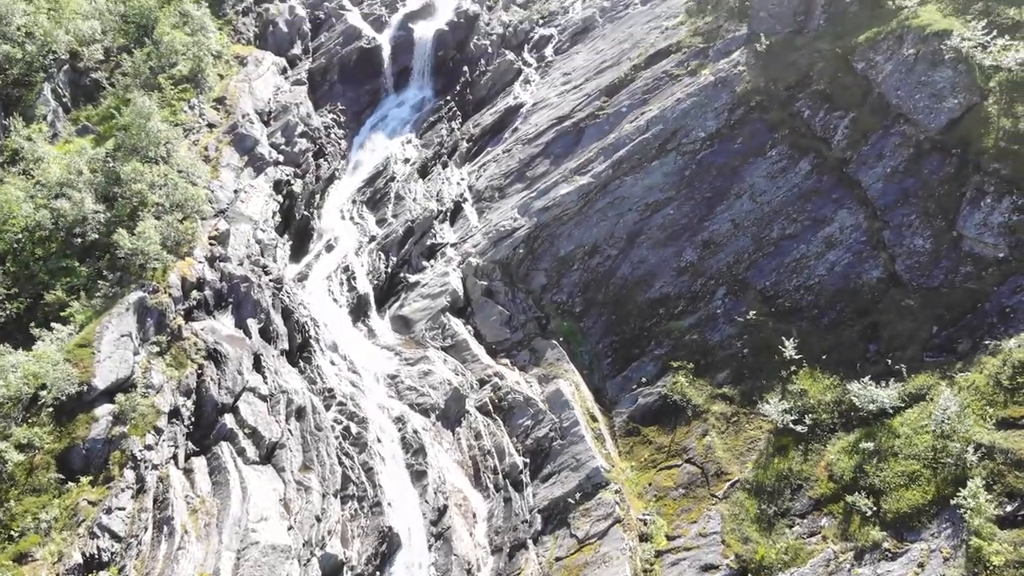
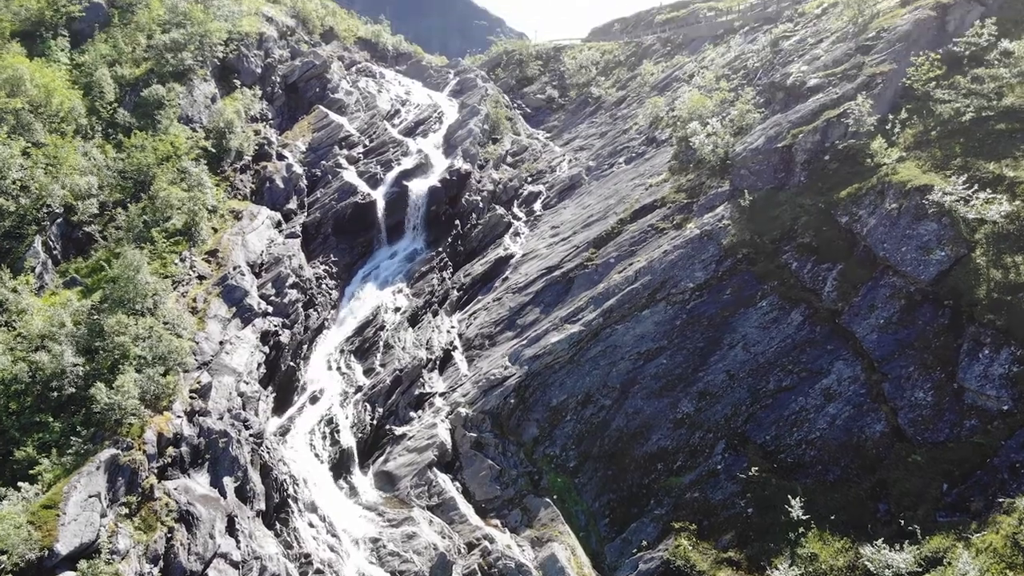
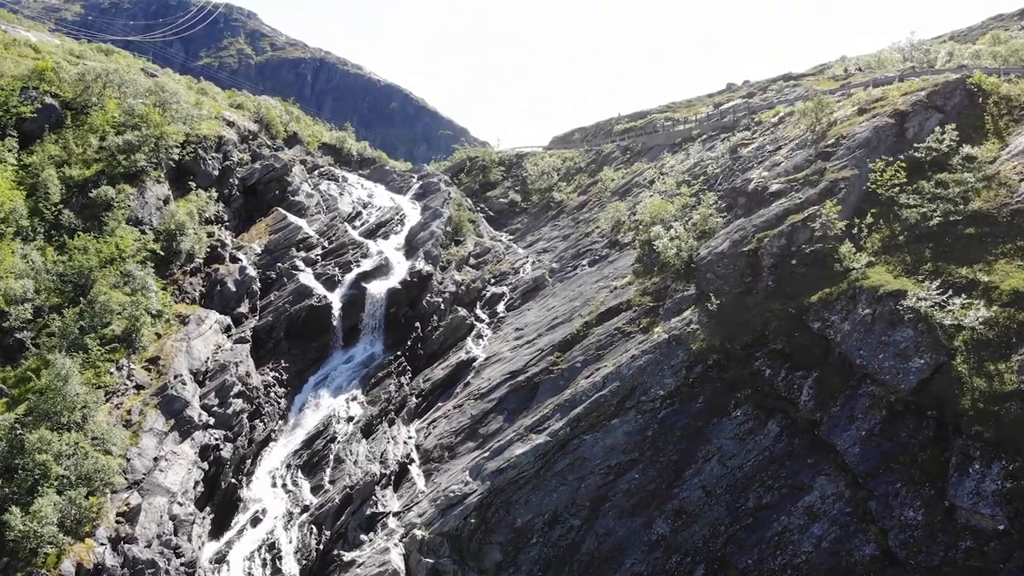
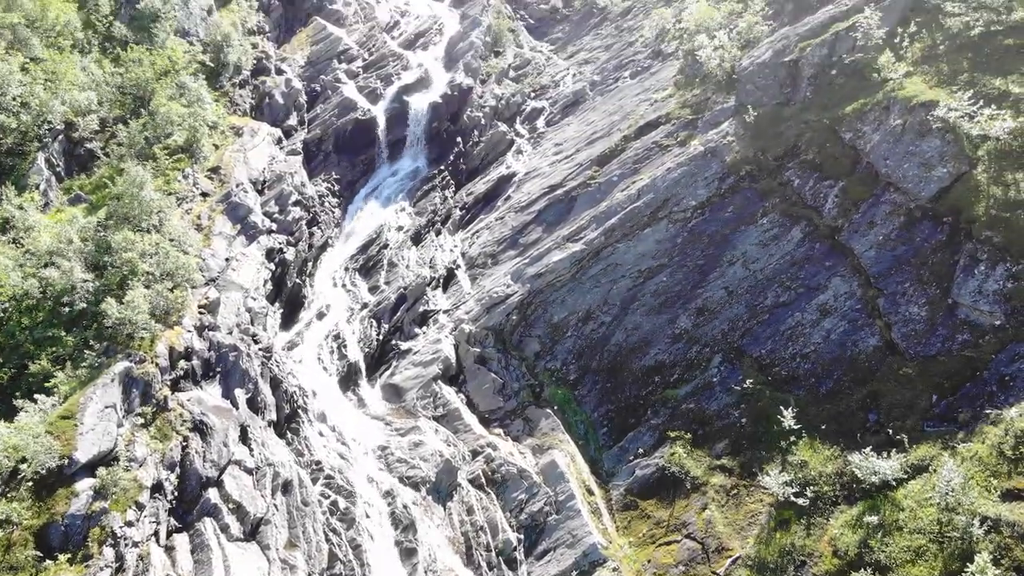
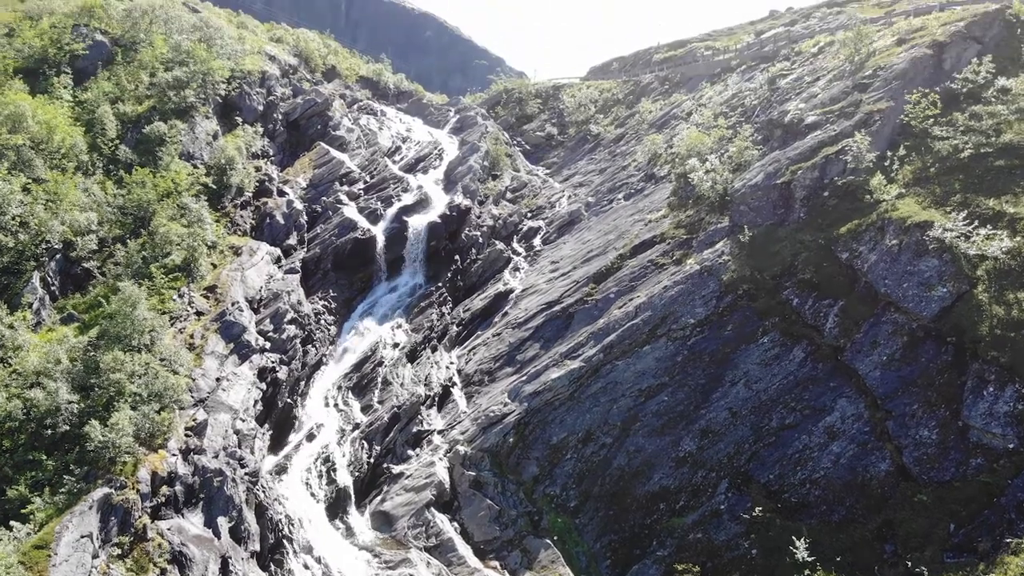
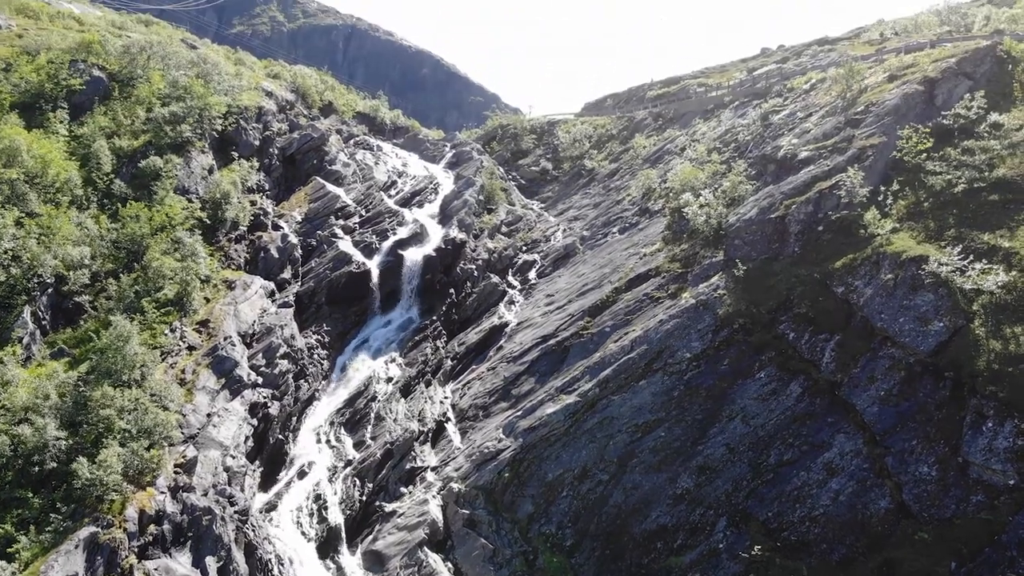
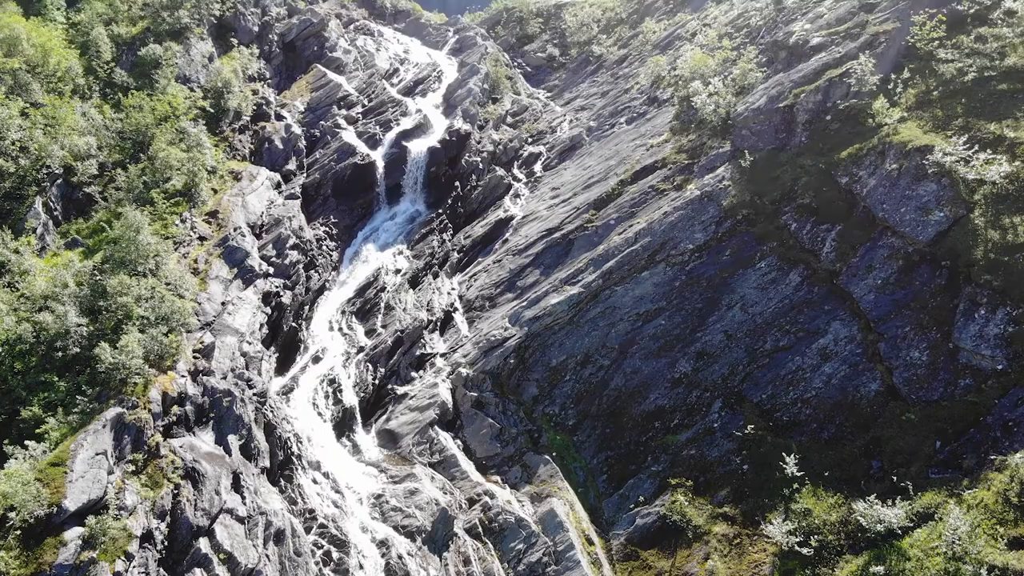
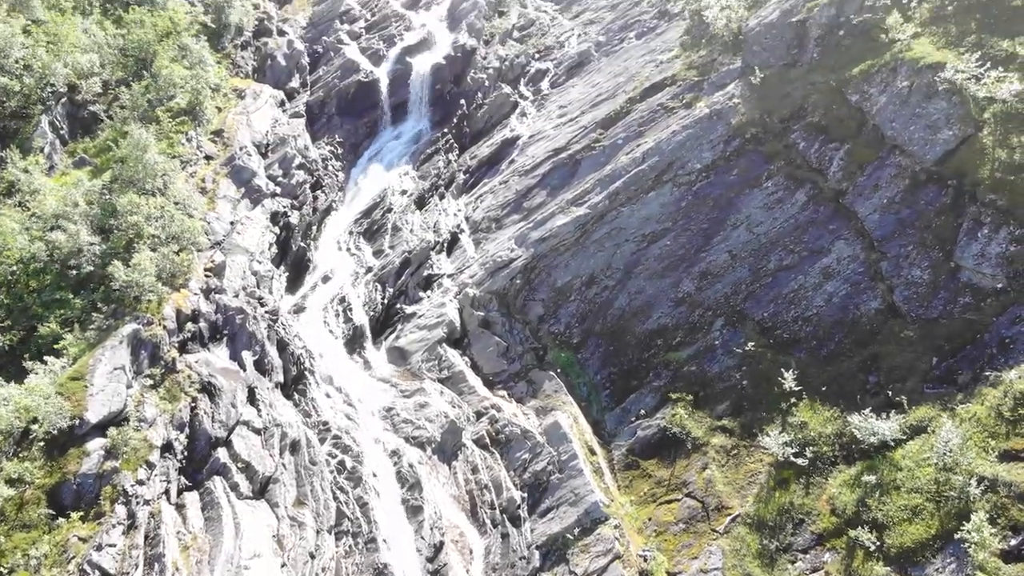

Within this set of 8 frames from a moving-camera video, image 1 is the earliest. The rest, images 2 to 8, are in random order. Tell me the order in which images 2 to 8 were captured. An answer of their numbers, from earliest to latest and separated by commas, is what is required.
8, 4, 7, 2, 5, 6, 3
